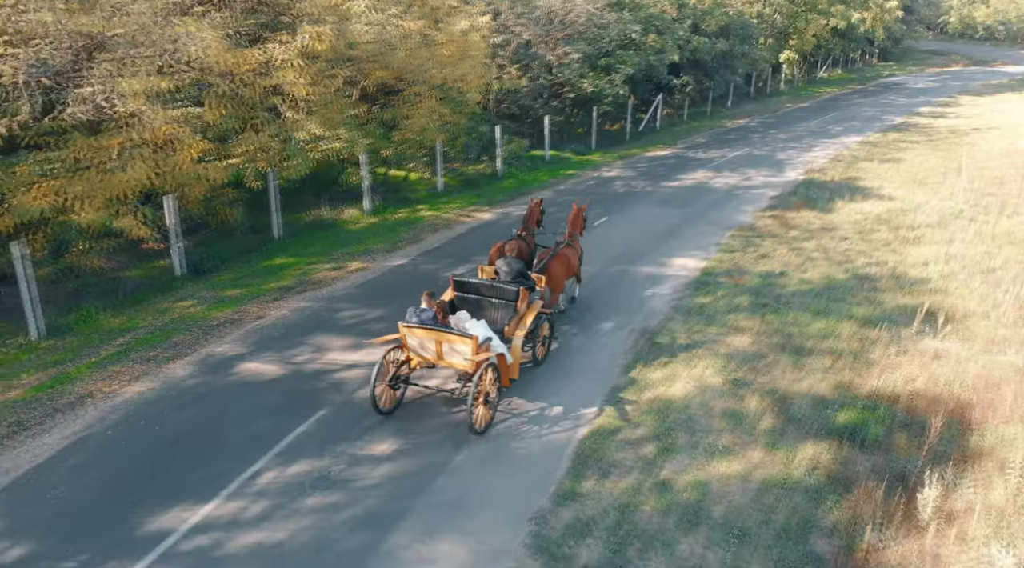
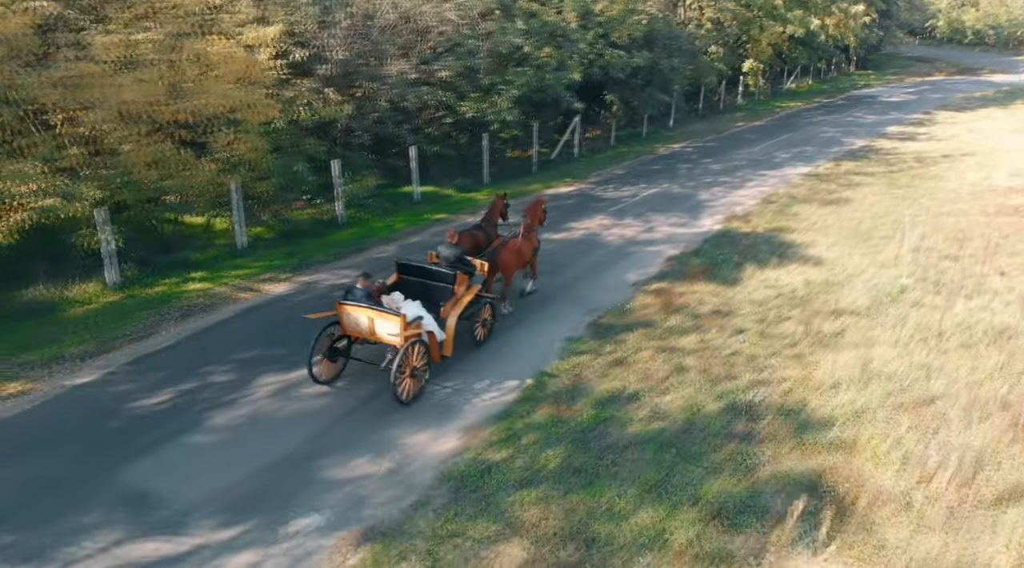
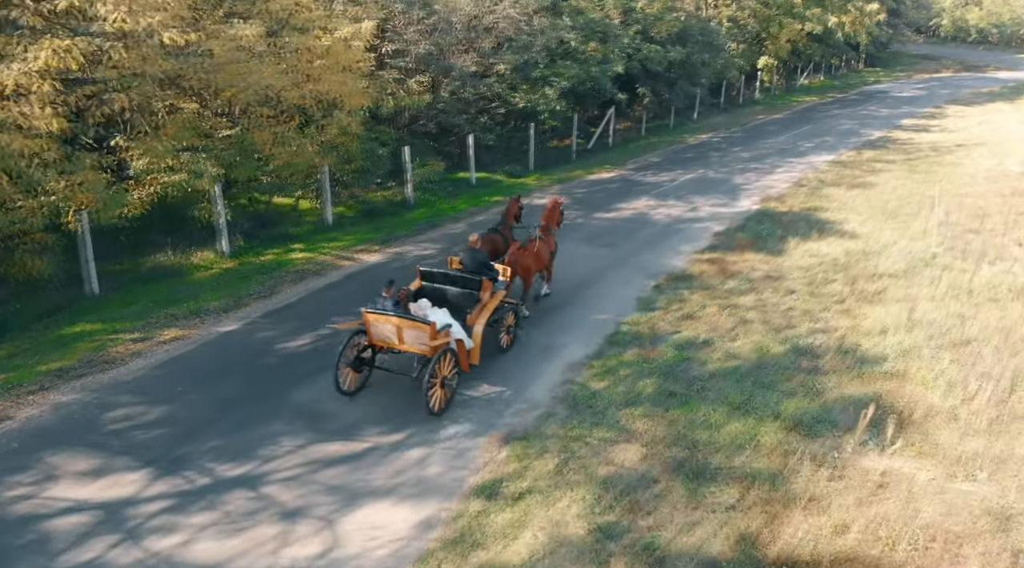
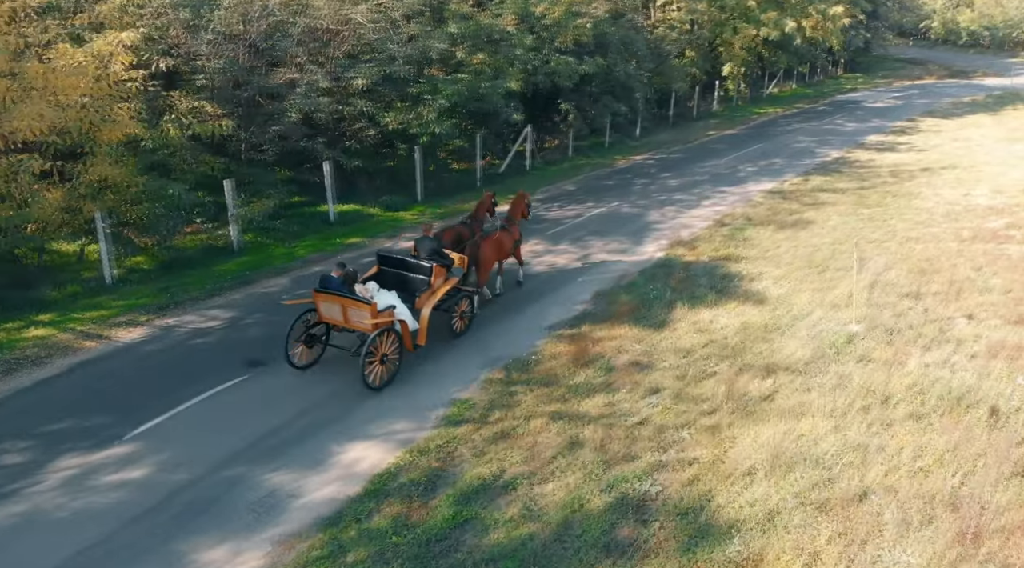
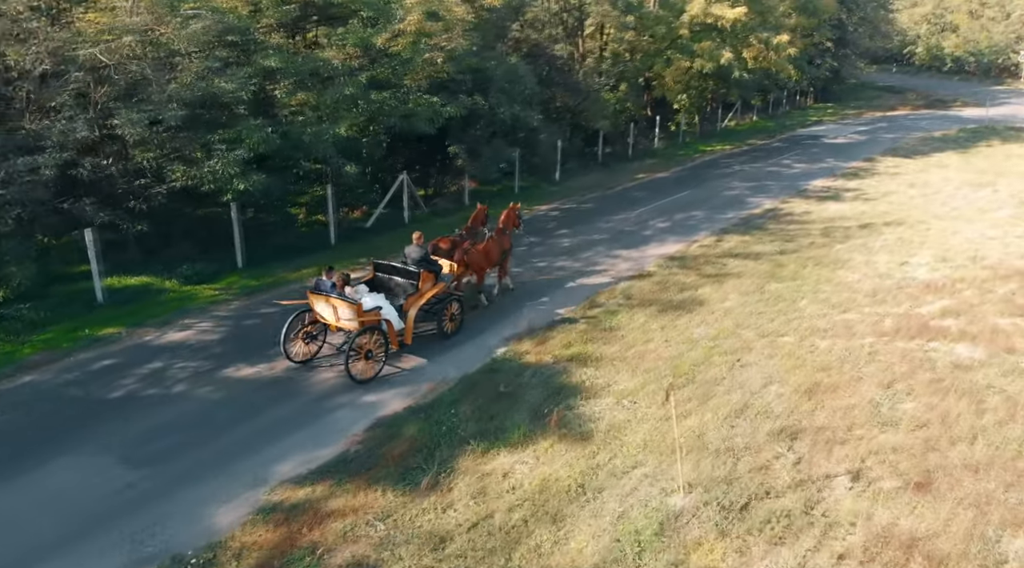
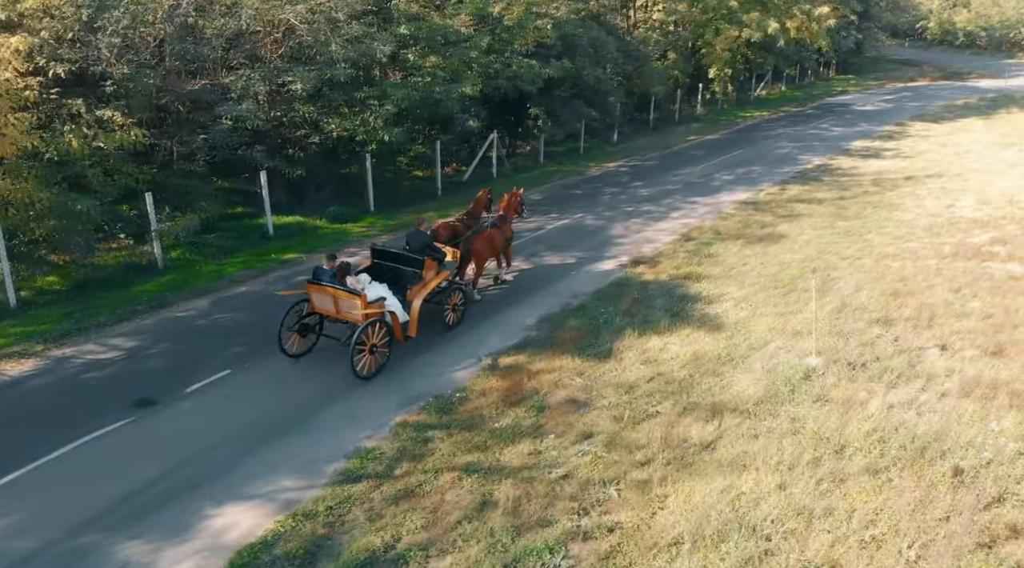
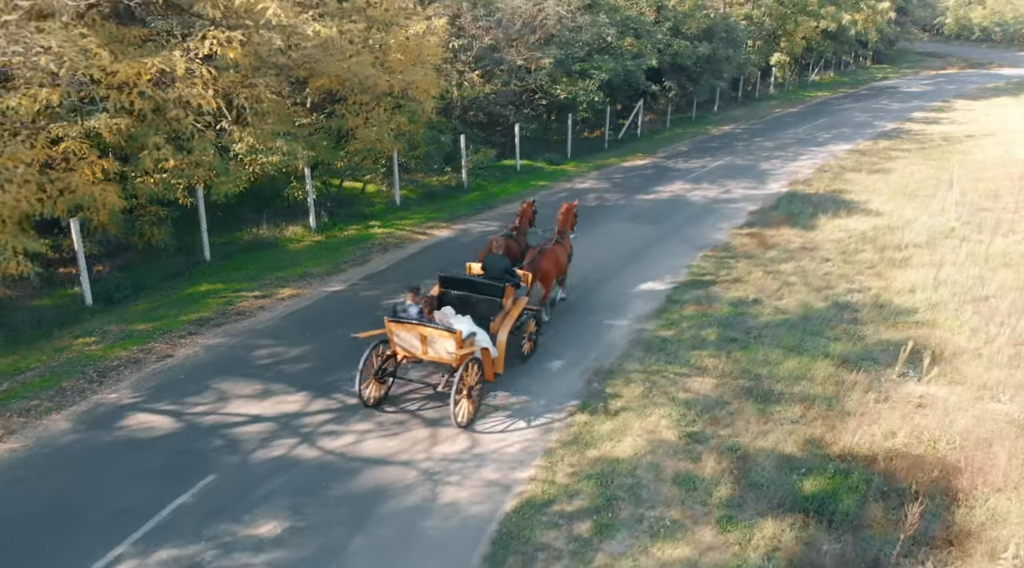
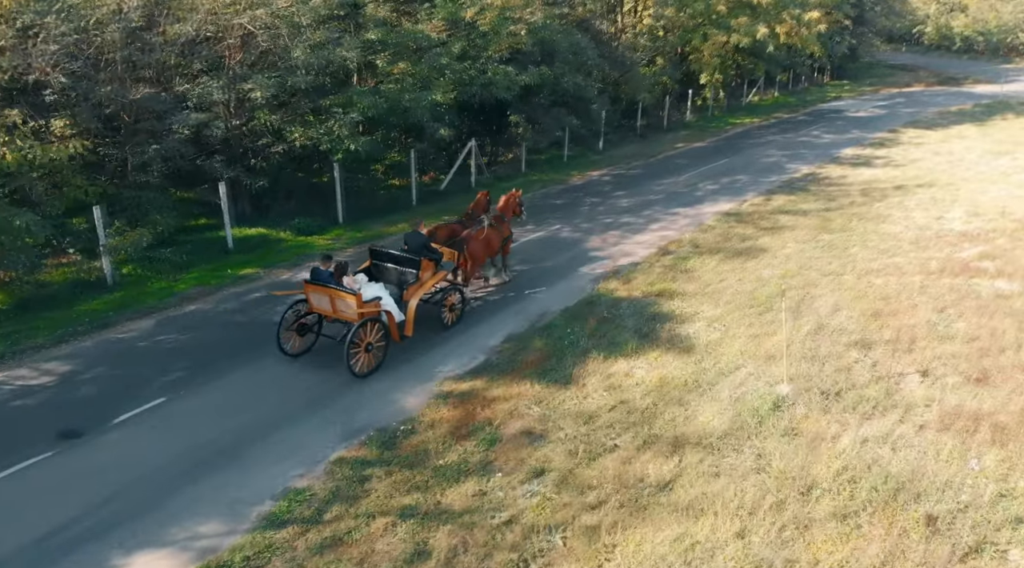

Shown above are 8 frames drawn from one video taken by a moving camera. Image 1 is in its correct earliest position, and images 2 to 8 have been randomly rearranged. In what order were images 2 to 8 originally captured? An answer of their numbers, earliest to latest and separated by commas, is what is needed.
7, 3, 2, 4, 6, 8, 5
